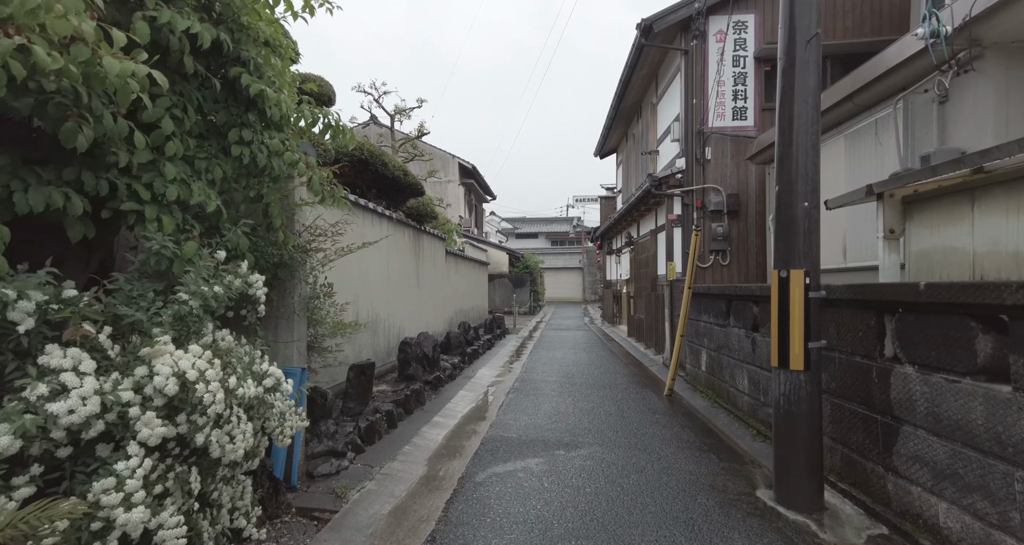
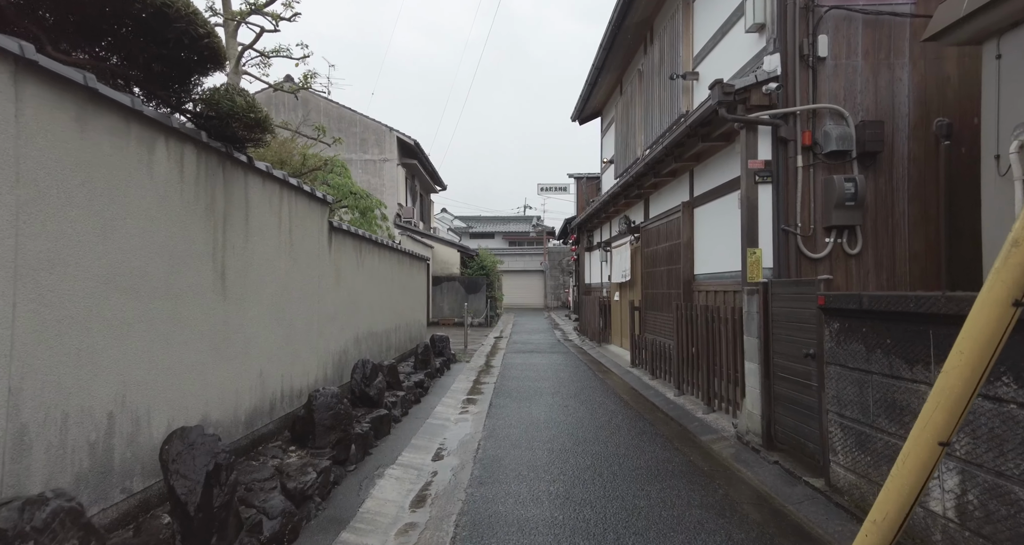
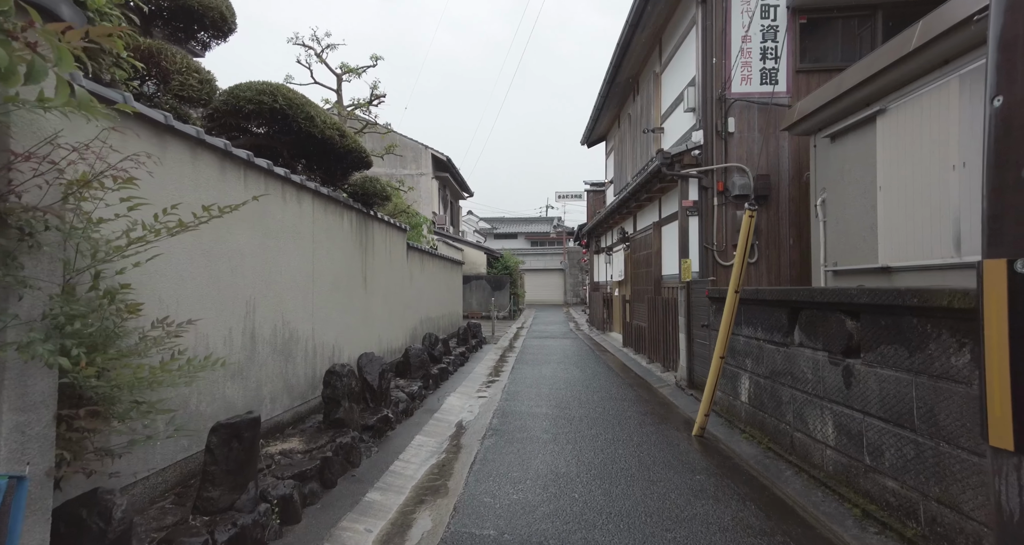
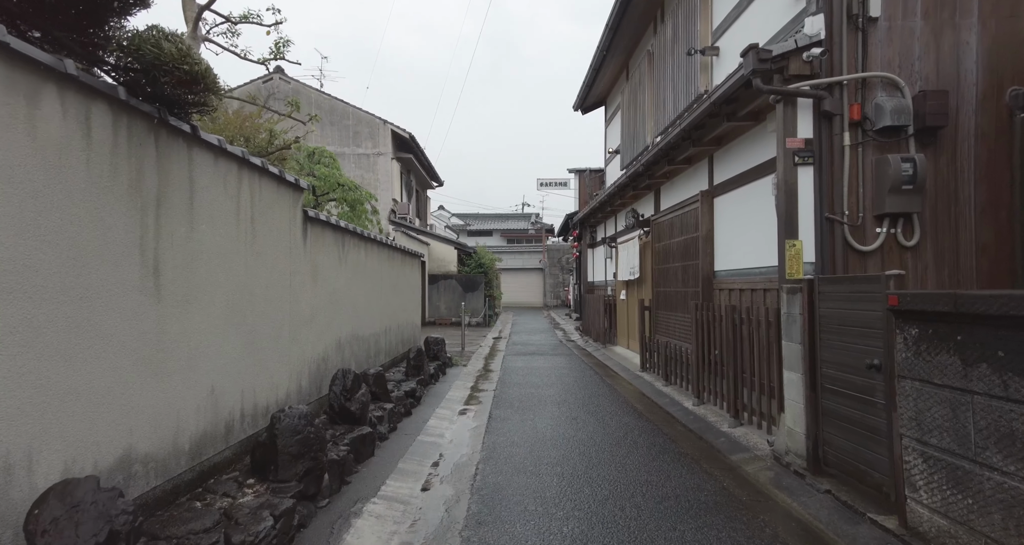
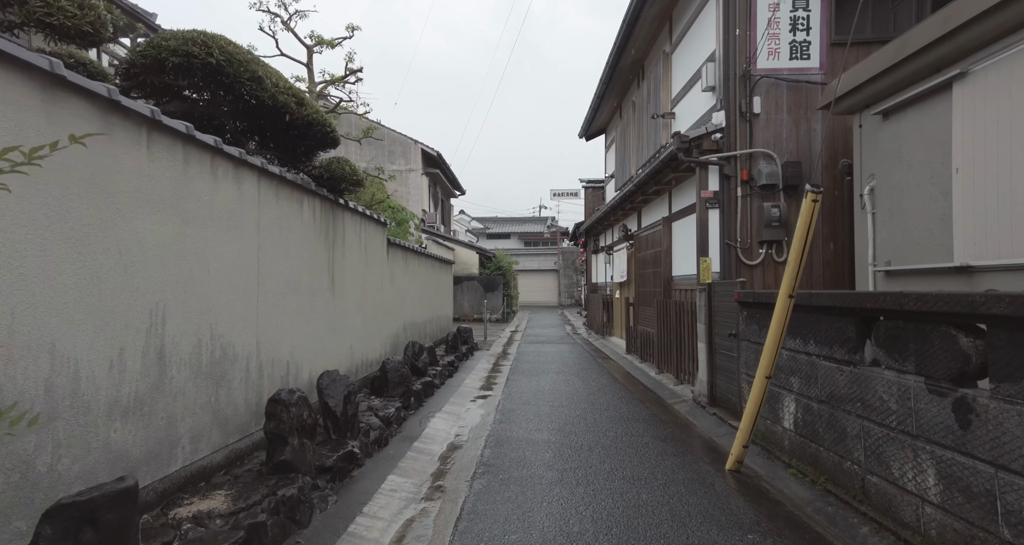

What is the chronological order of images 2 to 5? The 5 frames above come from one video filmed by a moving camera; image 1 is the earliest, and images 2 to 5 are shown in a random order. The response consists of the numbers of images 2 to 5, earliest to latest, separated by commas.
3, 5, 2, 4
